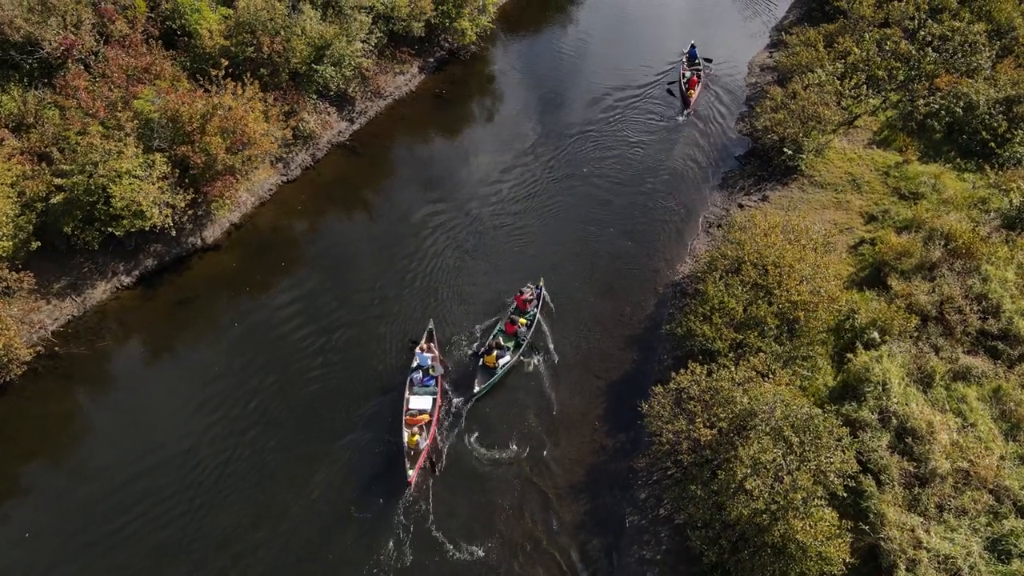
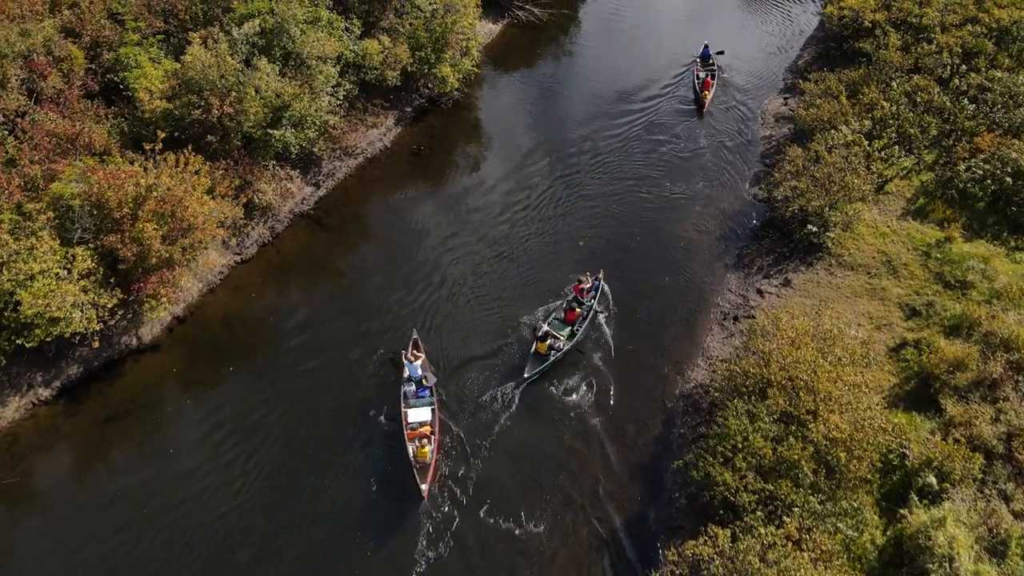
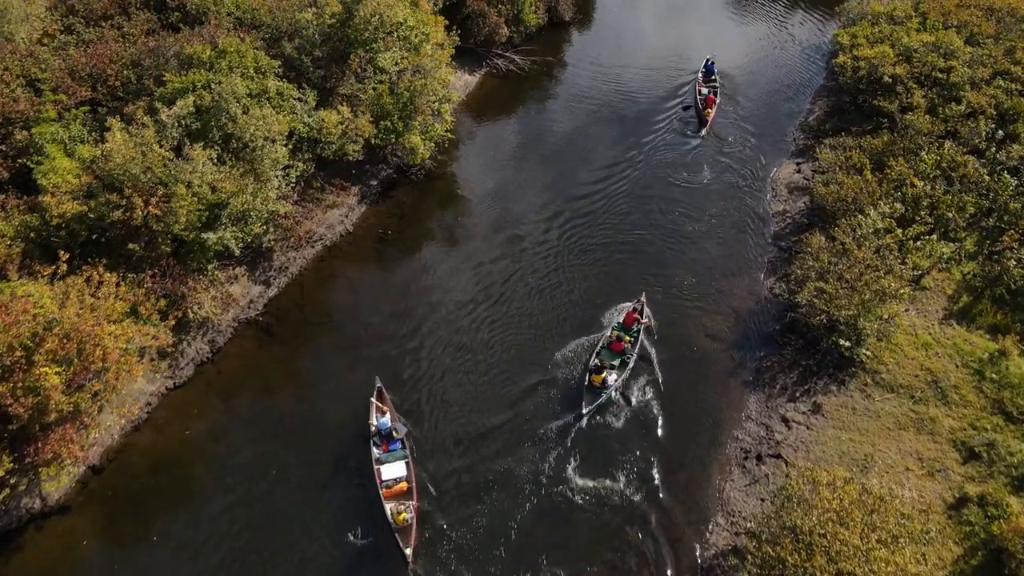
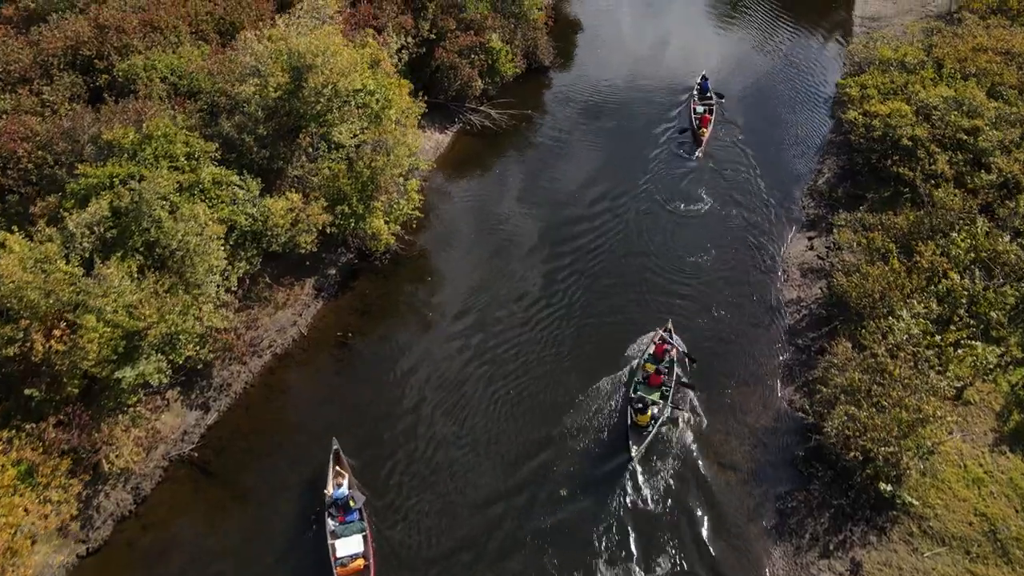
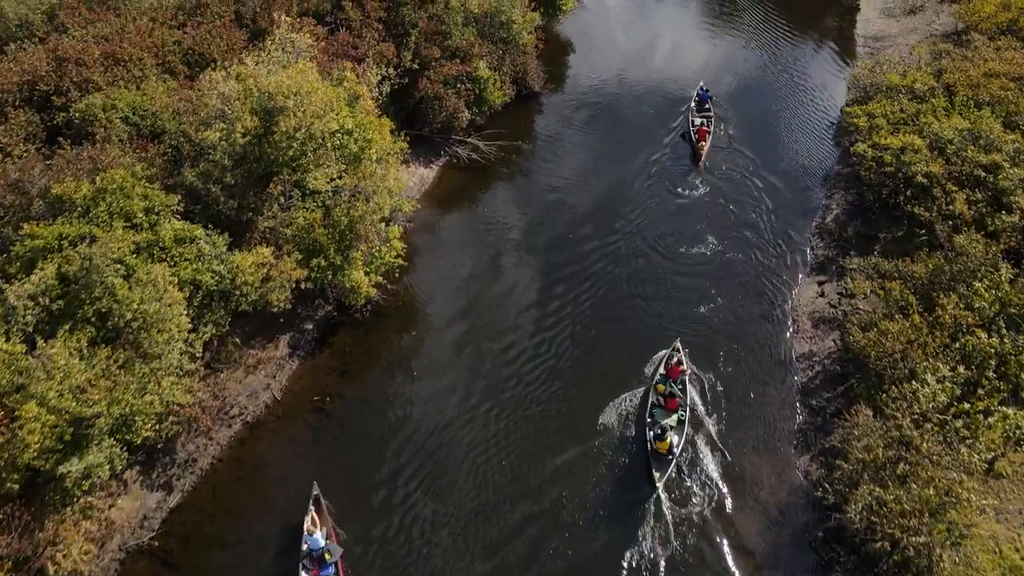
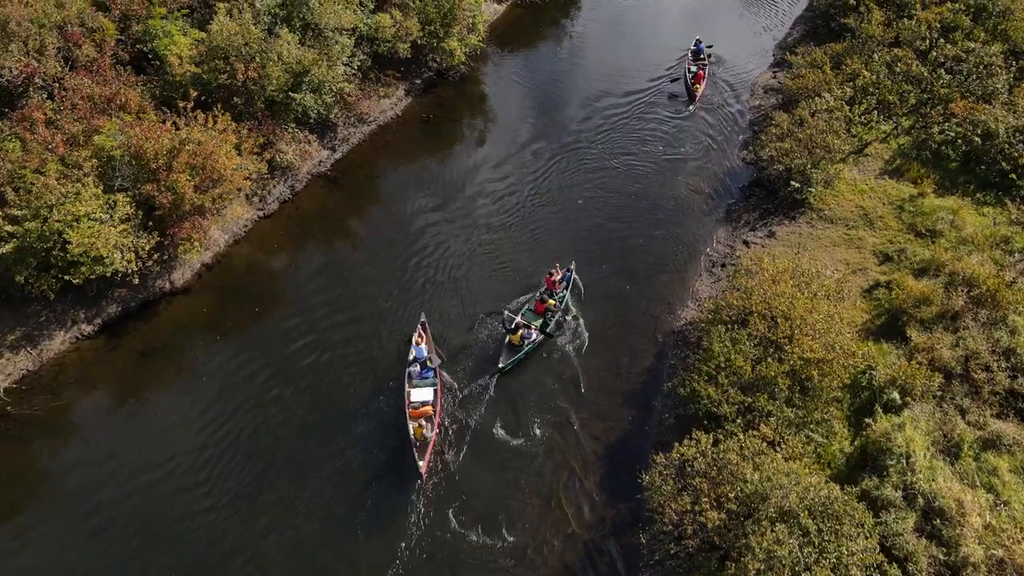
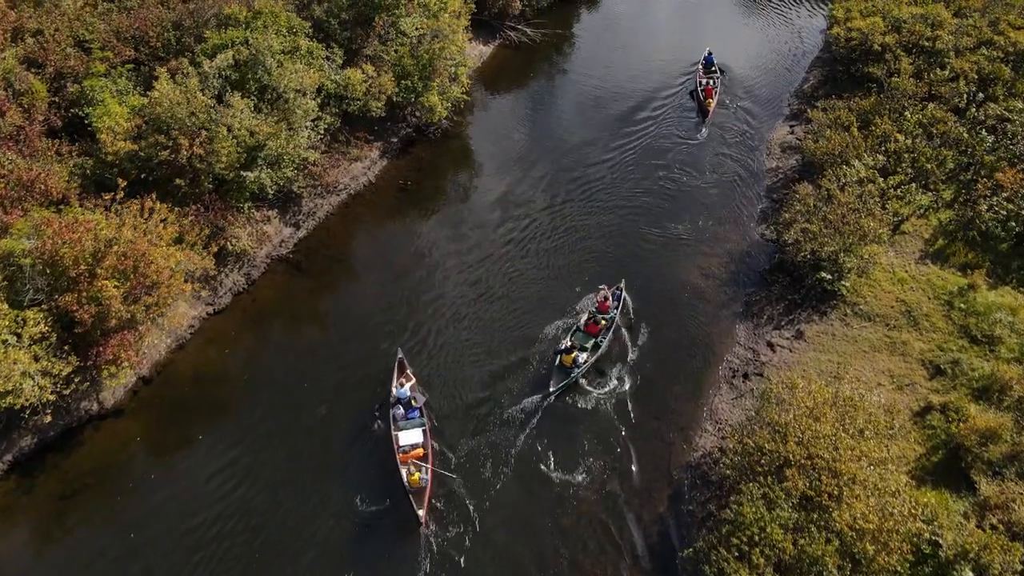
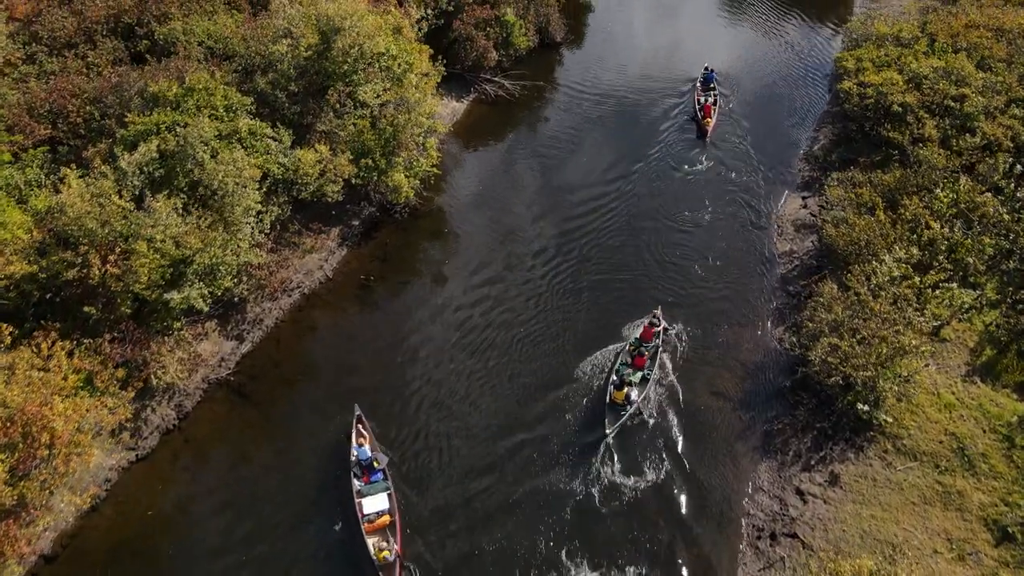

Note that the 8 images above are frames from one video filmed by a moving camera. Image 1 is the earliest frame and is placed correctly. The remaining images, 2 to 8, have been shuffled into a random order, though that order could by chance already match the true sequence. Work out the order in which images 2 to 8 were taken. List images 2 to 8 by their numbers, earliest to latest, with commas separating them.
6, 2, 7, 3, 8, 4, 5
